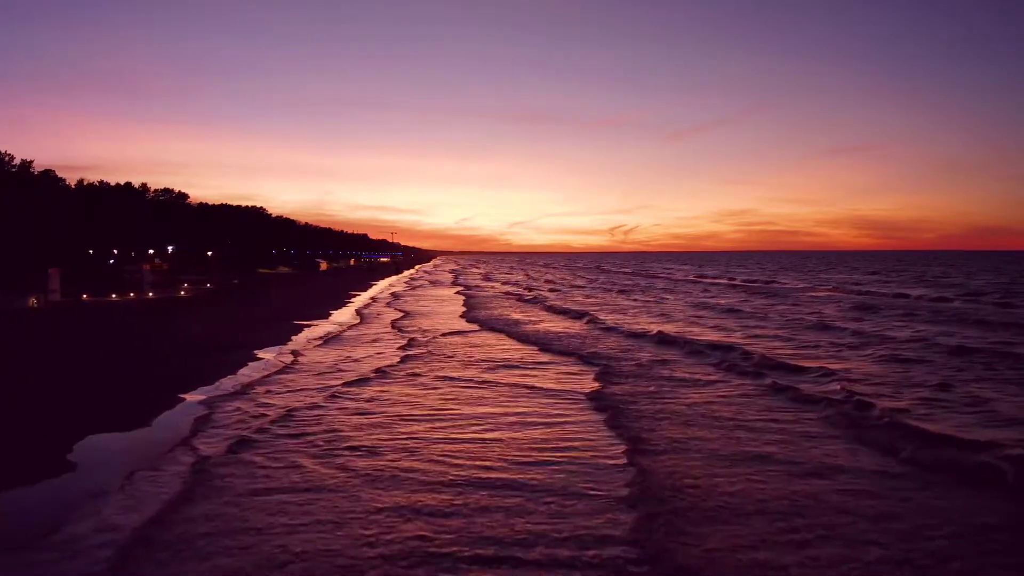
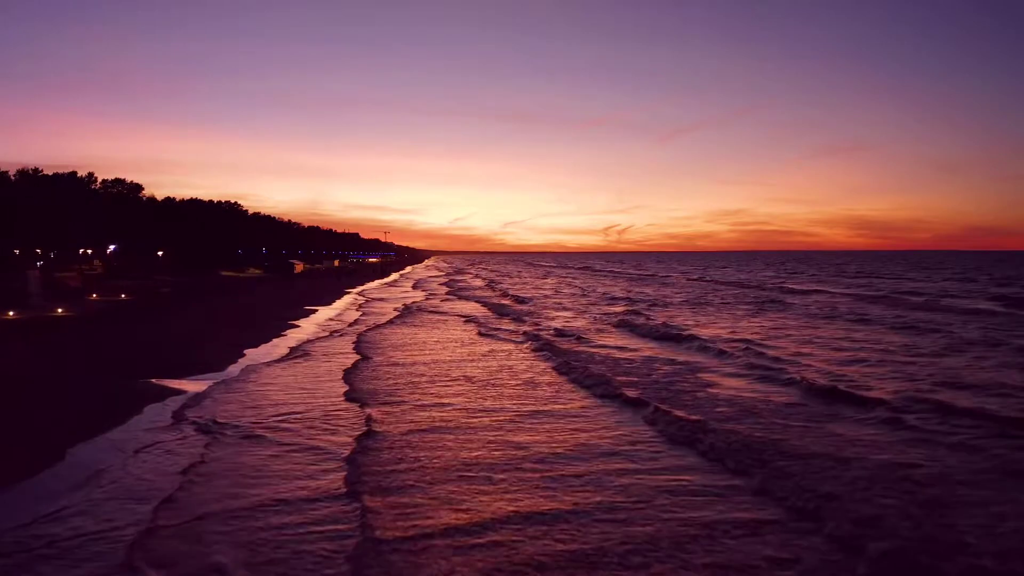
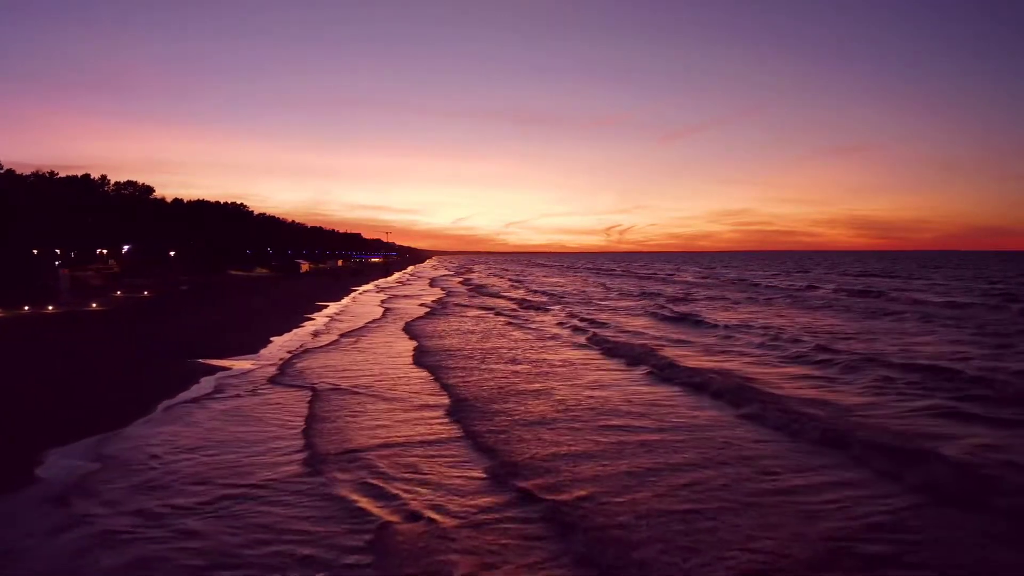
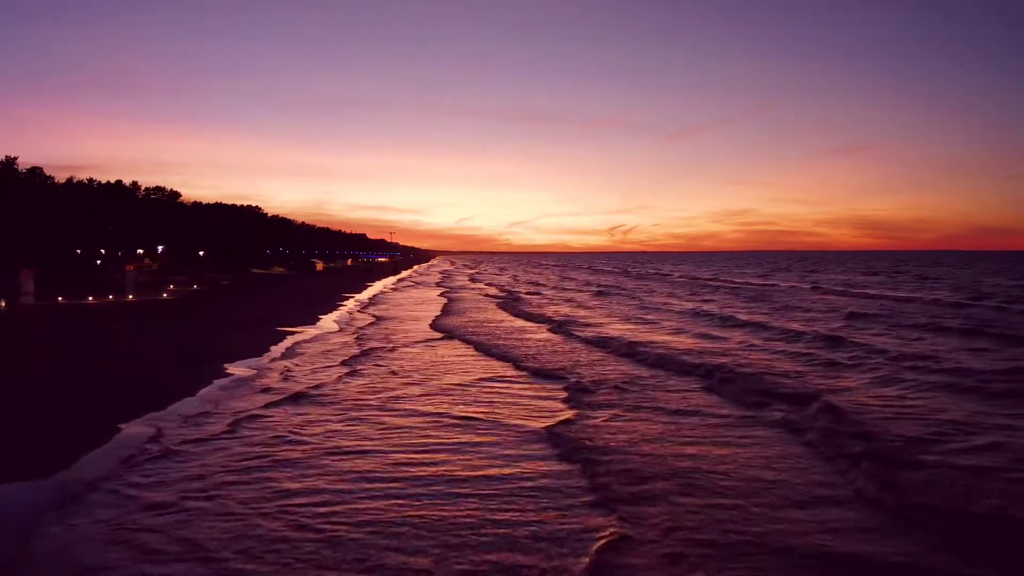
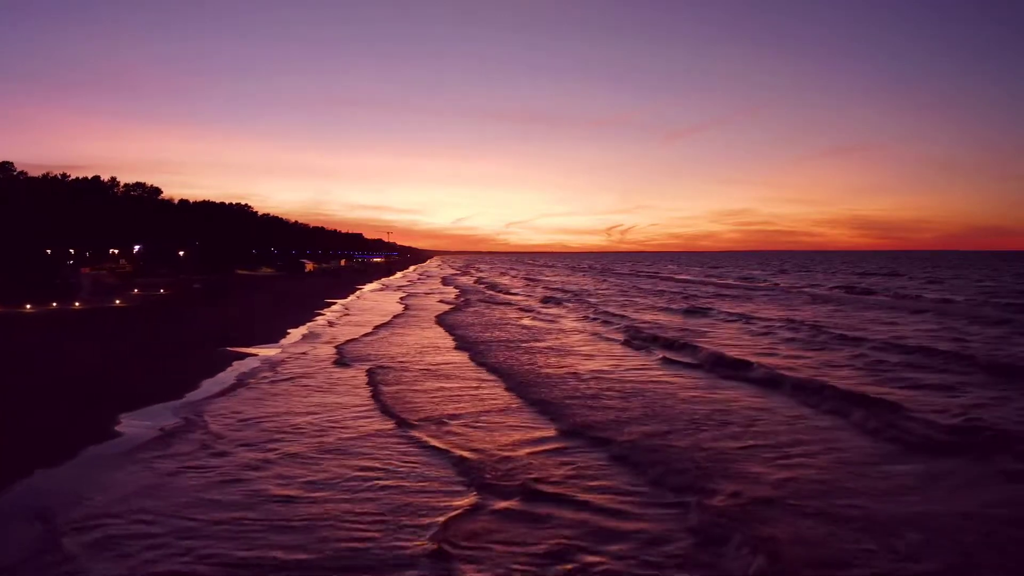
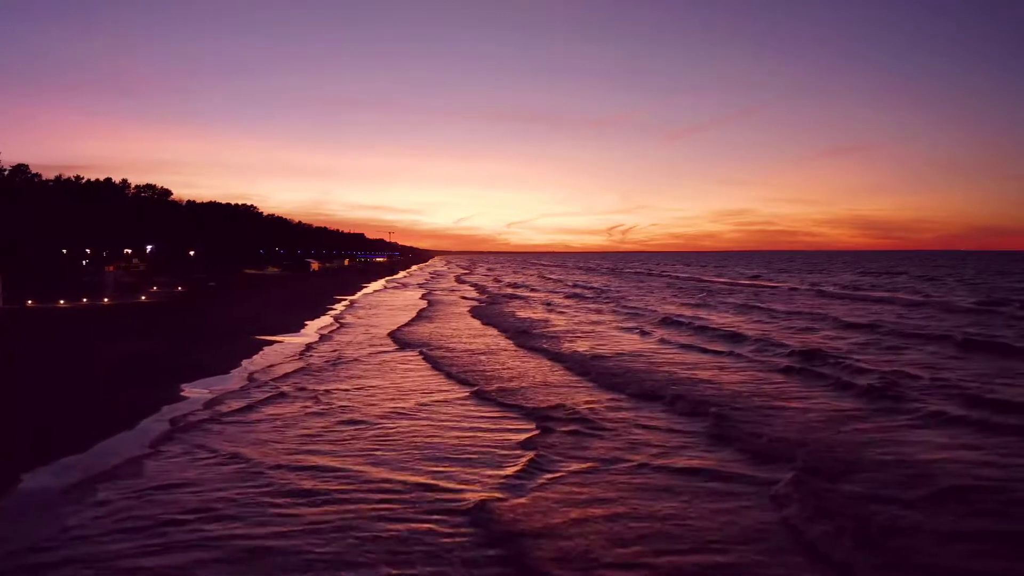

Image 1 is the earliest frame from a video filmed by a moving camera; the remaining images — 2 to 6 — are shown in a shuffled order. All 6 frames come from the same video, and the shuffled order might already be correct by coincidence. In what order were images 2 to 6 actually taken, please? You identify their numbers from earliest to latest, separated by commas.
4, 6, 5, 3, 2
